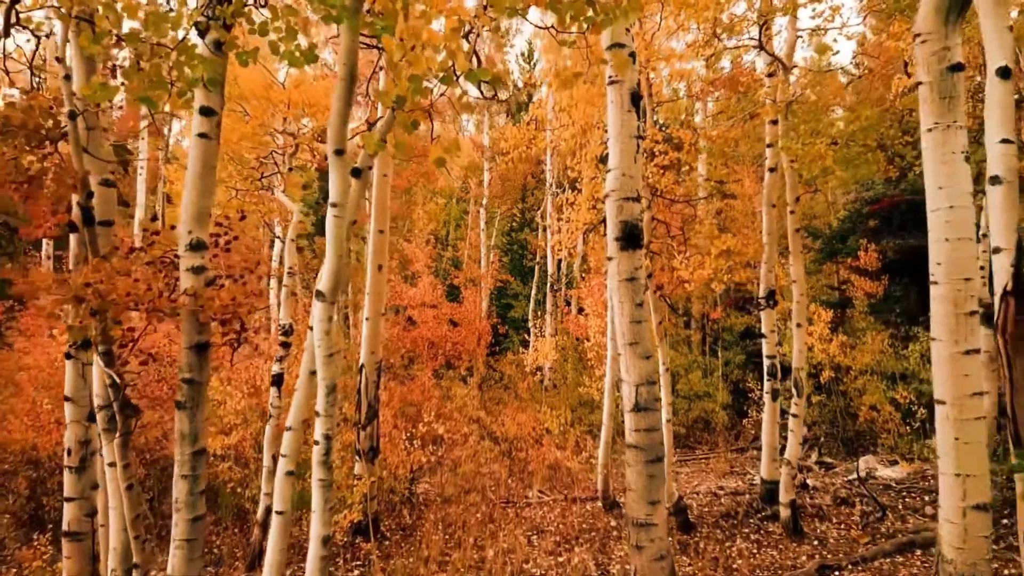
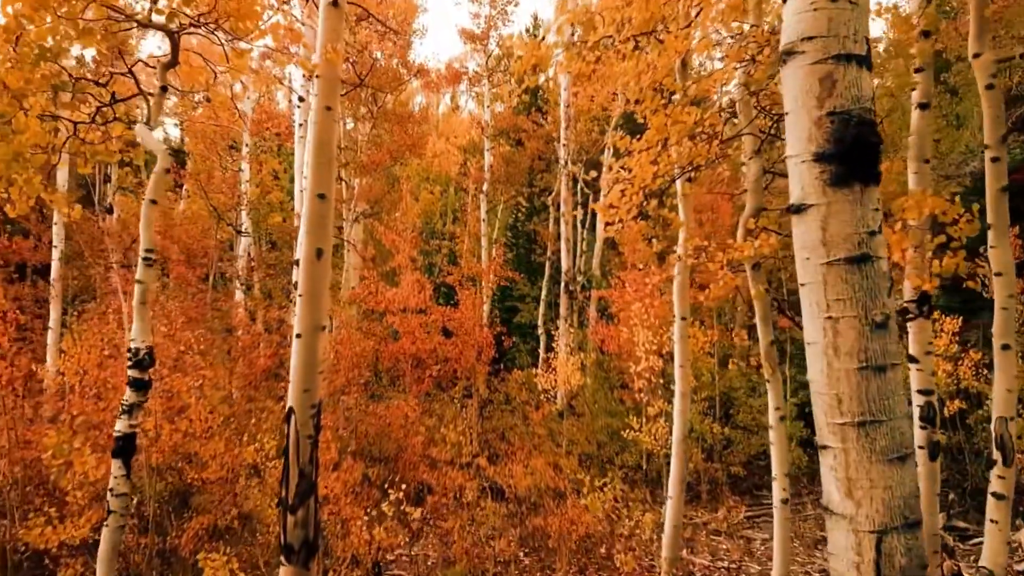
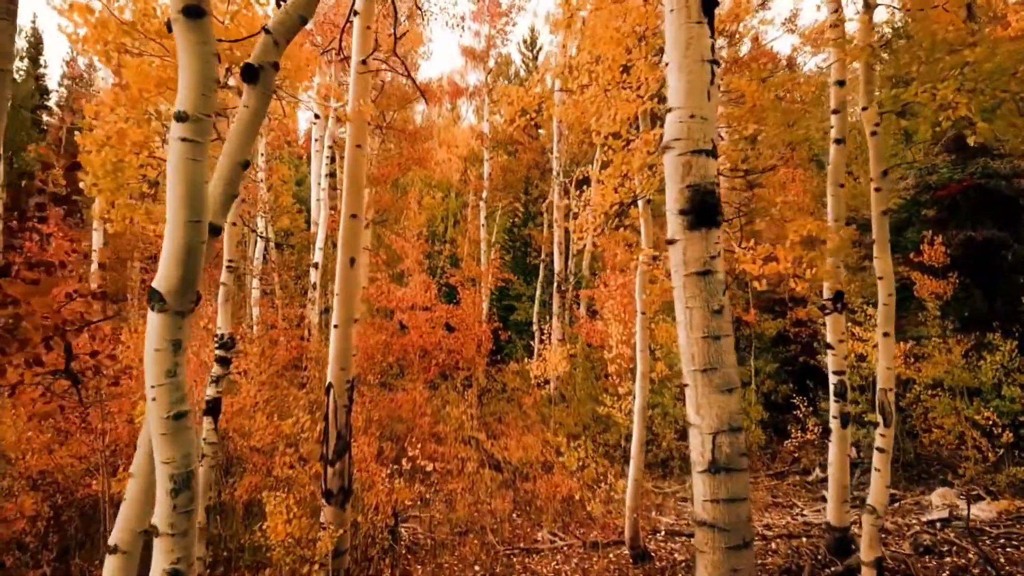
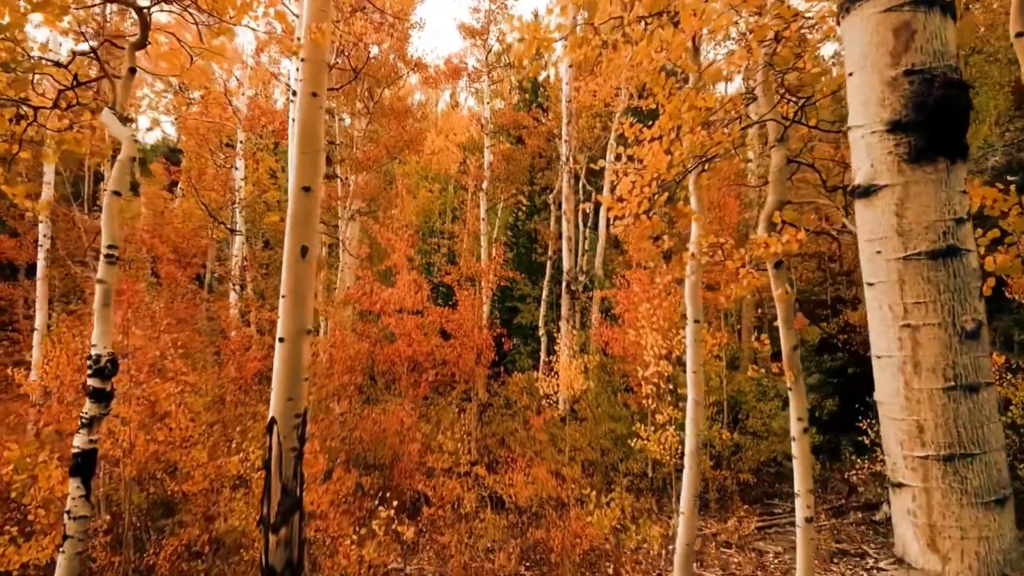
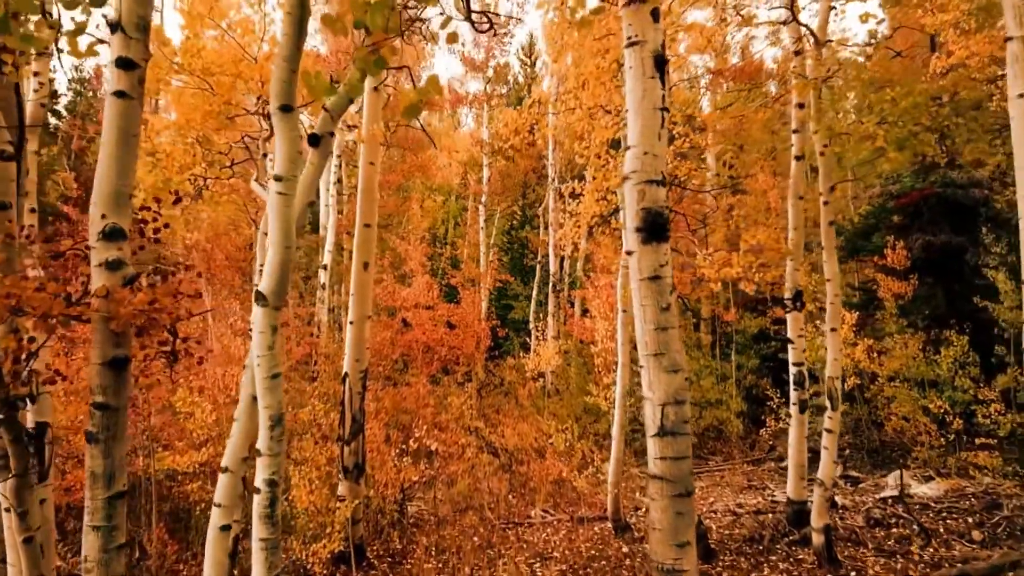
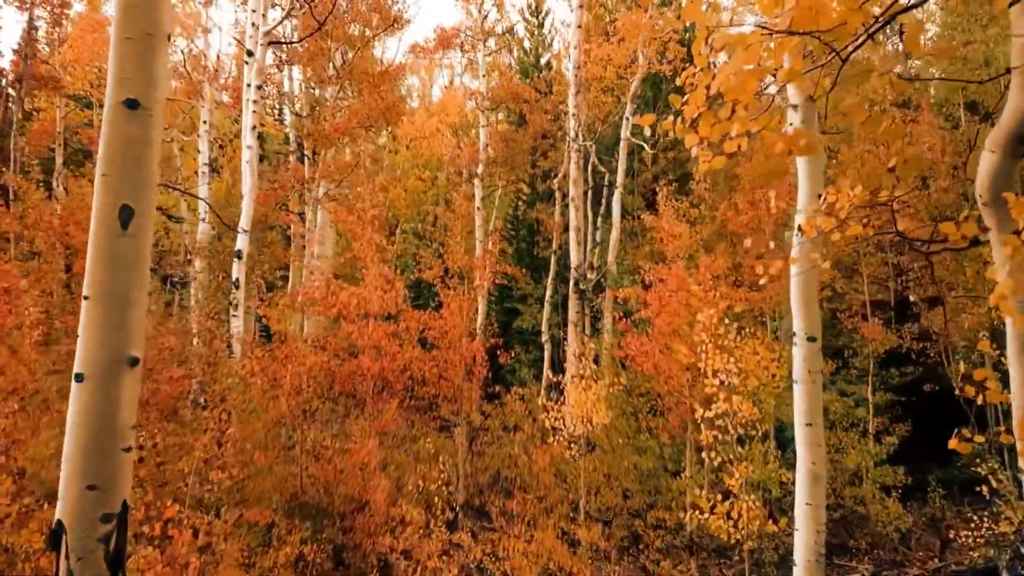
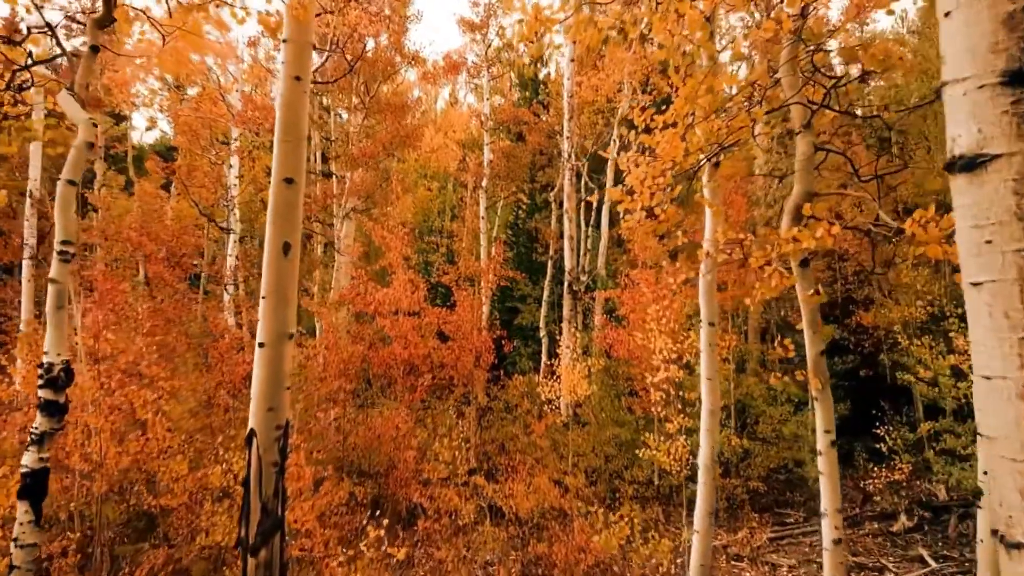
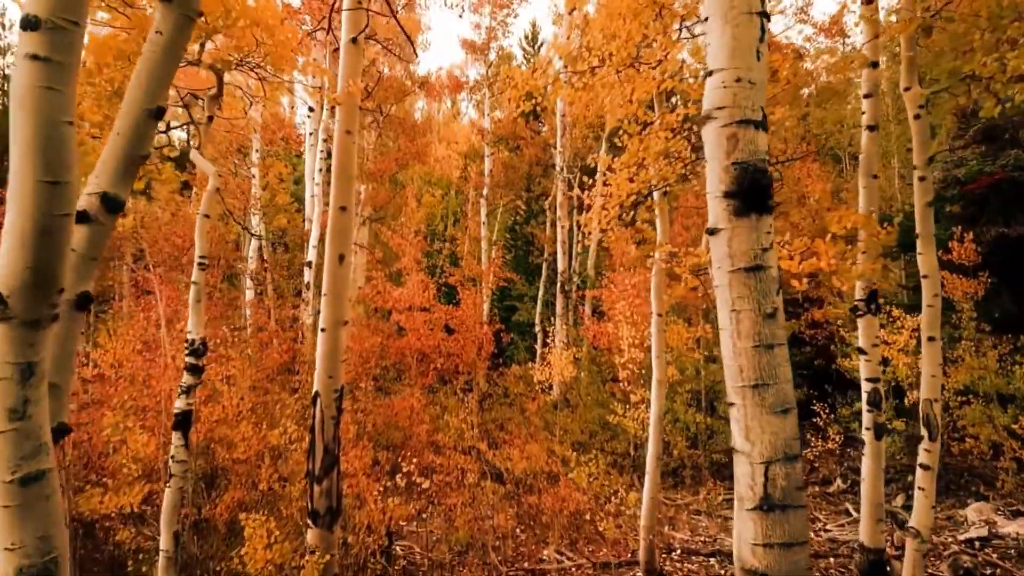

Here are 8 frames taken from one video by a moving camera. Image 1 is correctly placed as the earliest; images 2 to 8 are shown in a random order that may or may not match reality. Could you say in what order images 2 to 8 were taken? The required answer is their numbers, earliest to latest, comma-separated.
5, 3, 8, 2, 4, 7, 6
